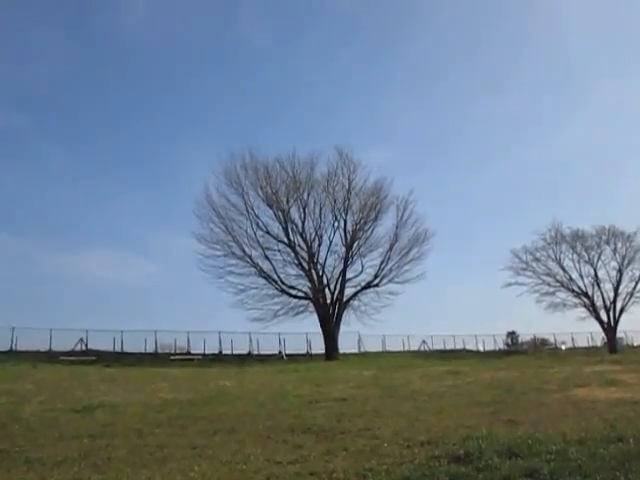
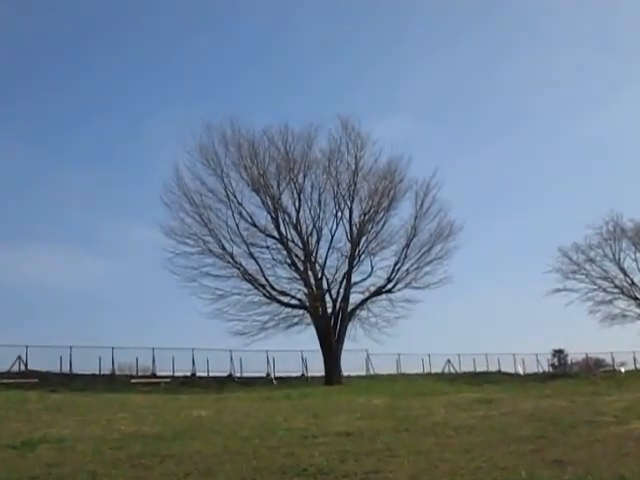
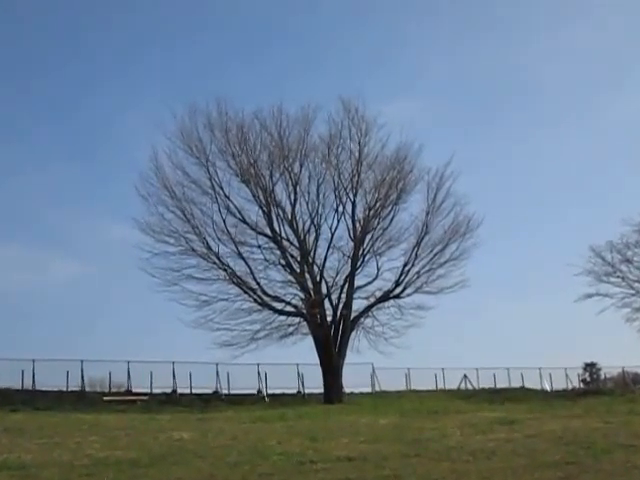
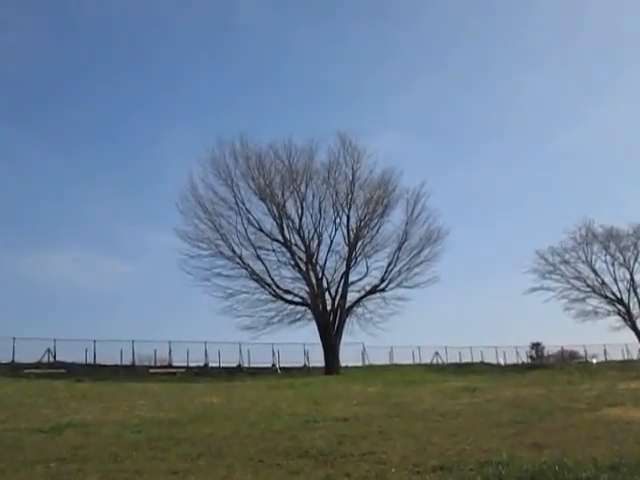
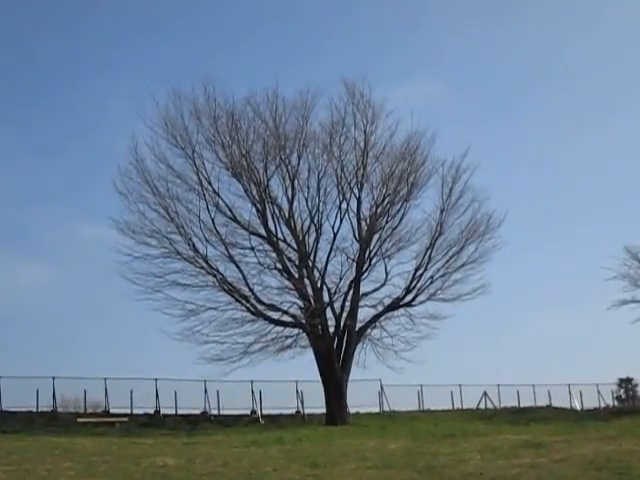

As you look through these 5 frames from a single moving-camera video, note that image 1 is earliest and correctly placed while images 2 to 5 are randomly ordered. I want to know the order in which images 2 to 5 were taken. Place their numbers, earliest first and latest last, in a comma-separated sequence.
4, 2, 3, 5
